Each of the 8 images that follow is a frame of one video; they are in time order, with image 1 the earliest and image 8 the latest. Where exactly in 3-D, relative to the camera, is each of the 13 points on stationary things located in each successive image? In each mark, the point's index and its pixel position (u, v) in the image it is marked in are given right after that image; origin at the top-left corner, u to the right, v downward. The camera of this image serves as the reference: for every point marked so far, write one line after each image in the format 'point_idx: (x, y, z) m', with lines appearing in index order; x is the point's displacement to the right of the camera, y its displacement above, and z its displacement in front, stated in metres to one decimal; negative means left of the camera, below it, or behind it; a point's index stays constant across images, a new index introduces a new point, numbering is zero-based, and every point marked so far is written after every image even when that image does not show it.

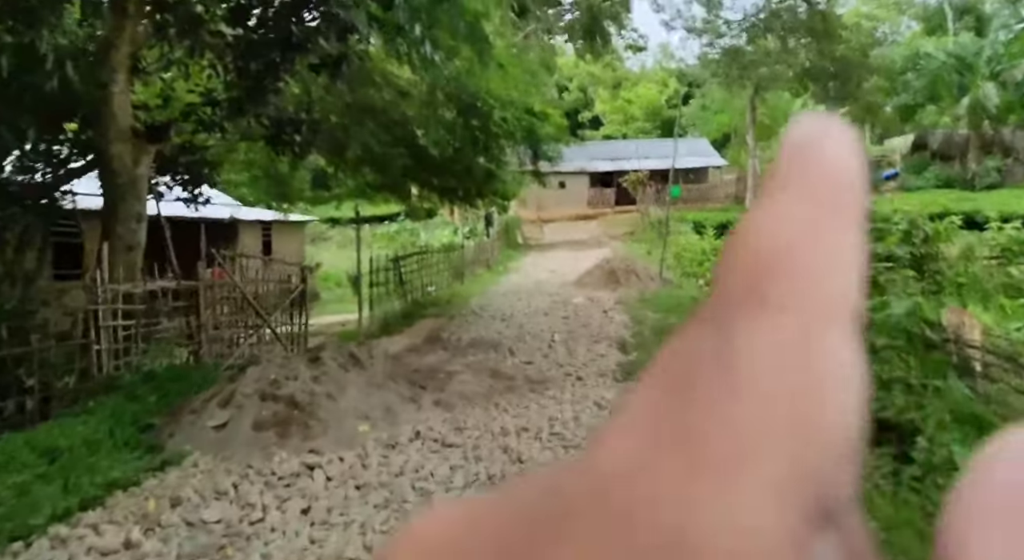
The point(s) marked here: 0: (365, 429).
0: (-1.1, -1.1, +4.5) m
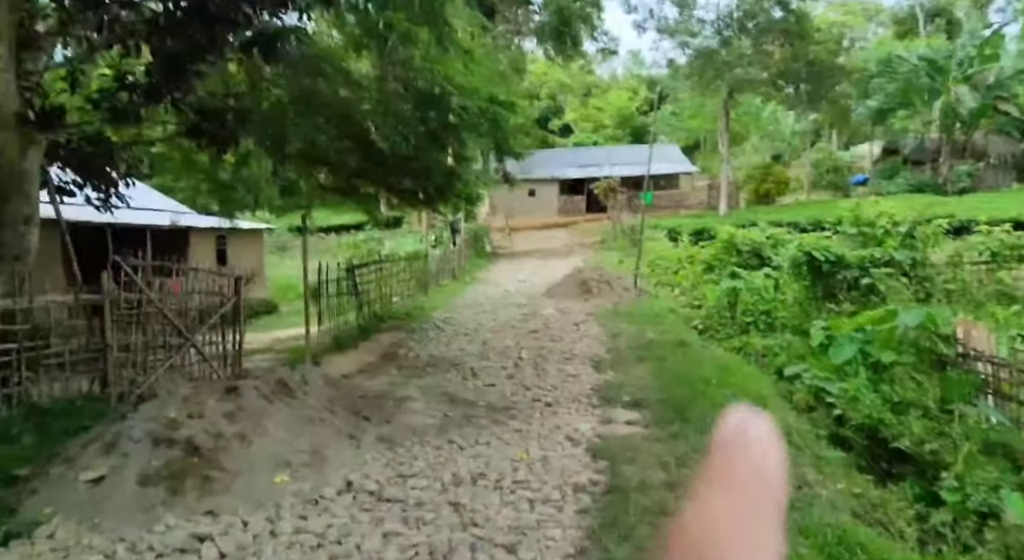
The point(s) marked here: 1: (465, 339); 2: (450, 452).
0: (-1.3, -1.1, +3.6) m
1: (-0.7, -0.8, +9.4) m
2: (-0.4, -1.1, +4.2) m
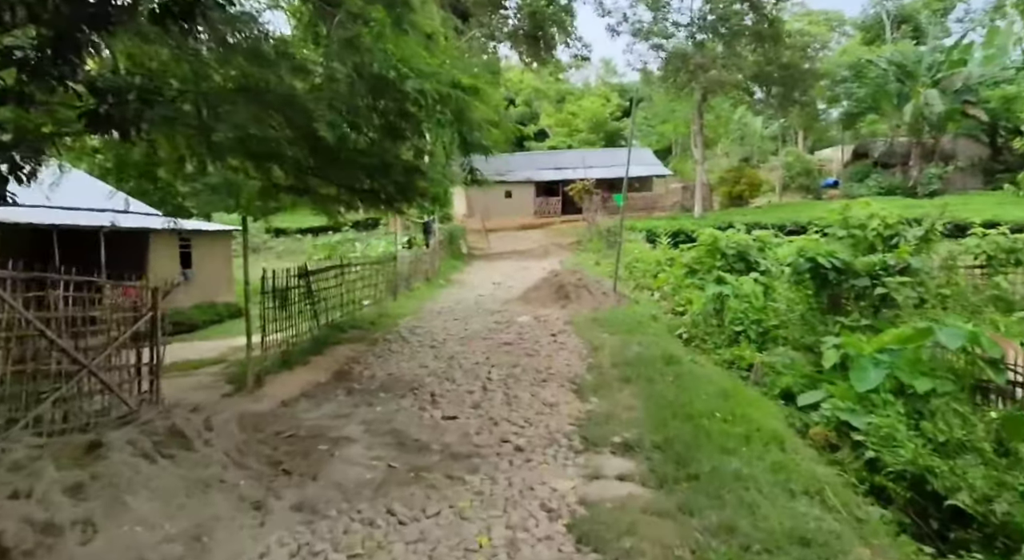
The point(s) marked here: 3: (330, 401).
0: (-1.5, -1.2, +2.5) m
1: (-1.1, -0.9, +8.4) m
2: (-0.6, -1.2, +3.1) m
3: (-1.7, -1.1, +5.9) m
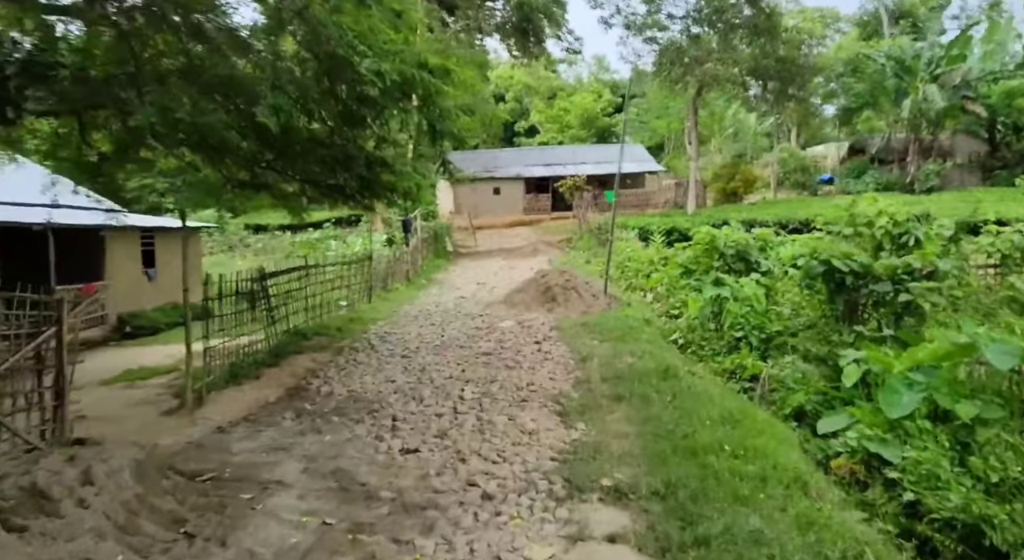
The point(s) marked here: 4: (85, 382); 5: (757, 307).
0: (-1.7, -1.3, +1.7) m
1: (-1.3, -0.9, +7.5) m
2: (-0.8, -1.3, +2.3) m
3: (-1.9, -1.2, +5.1) m
4: (-5.9, -1.4, +8.8) m
5: (+3.4, -0.4, +8.7) m
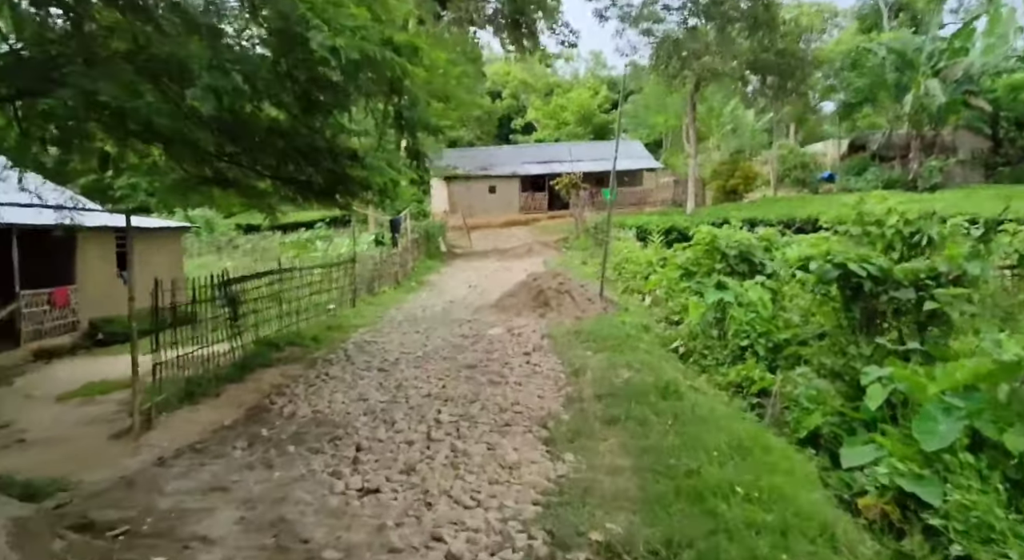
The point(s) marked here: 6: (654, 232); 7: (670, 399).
0: (-1.8, -1.4, +1.1) m
1: (-1.5, -1.0, +6.9) m
2: (-0.9, -1.4, +1.7) m
3: (-2.1, -1.3, +4.5) m
4: (-6.1, -1.5, +8.2) m
5: (+3.2, -0.4, +8.1) m
6: (+3.9, +1.3, +17.4) m
7: (+1.4, -1.0, +5.6) m
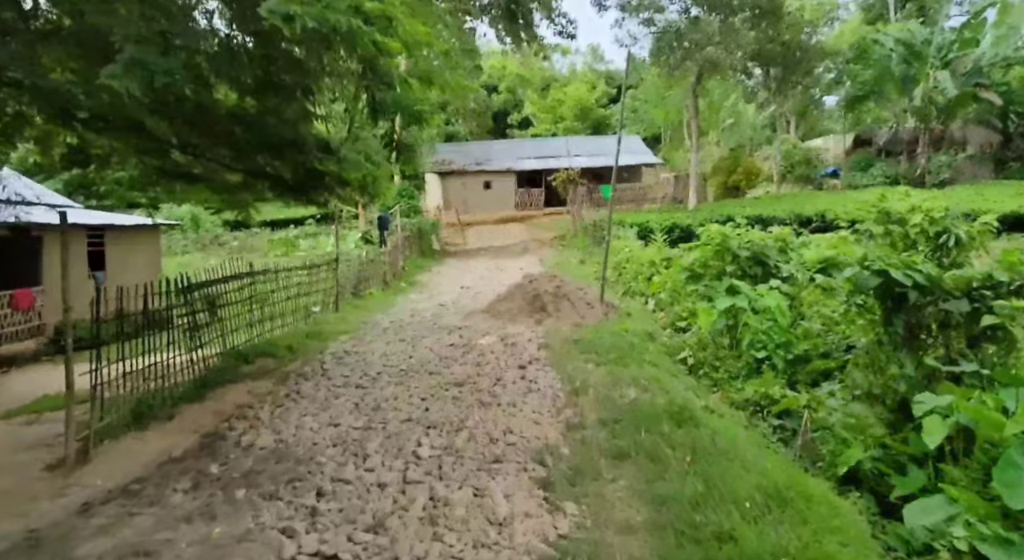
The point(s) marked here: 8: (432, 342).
0: (-1.8, -1.5, +0.4) m
1: (-1.6, -1.1, +6.2) m
2: (-1.0, -1.5, +1.0) m
3: (-2.1, -1.3, +3.7) m
4: (-6.2, -1.6, +7.5) m
5: (+3.2, -0.5, +7.4) m
6: (+3.8, +1.3, +16.7) m
7: (+1.3, -1.1, +4.9) m
8: (-1.1, -0.8, +8.3) m
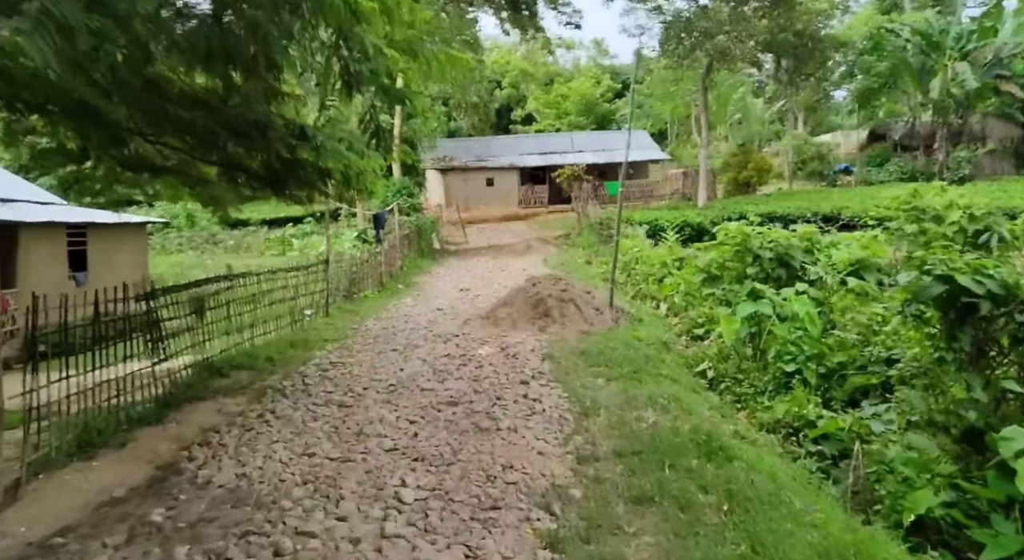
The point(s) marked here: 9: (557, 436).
0: (-1.9, -1.6, -0.3) m
1: (-1.5, -1.1, +5.5) m
2: (-1.0, -1.5, +0.3) m
3: (-2.1, -1.4, +3.0) m
4: (-6.1, -1.6, +6.8) m
5: (+3.2, -0.5, +6.6) m
6: (+3.9, +1.3, +15.9) m
7: (+1.4, -1.2, +4.2) m
8: (-1.0, -0.9, +7.6) m
9: (+0.4, -1.2, +4.8) m
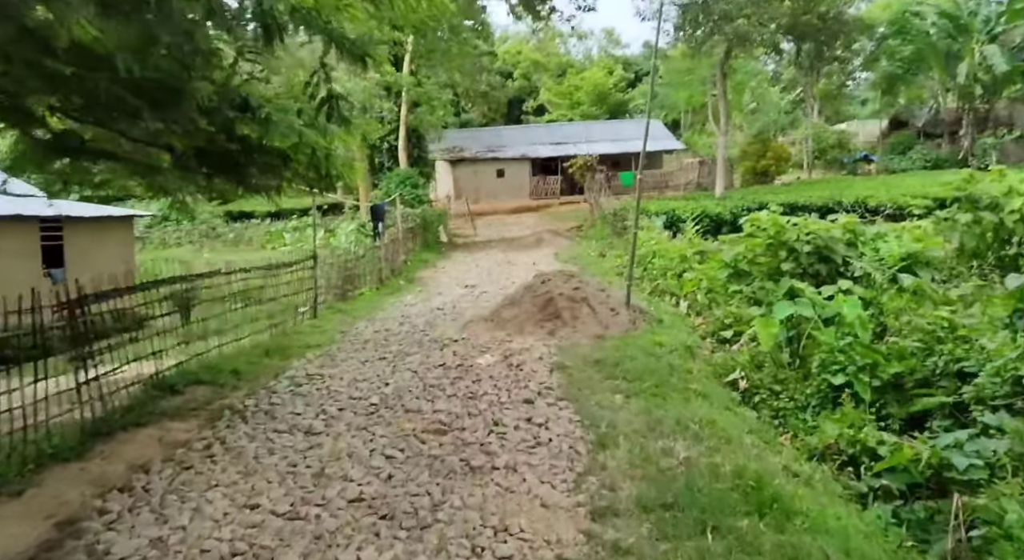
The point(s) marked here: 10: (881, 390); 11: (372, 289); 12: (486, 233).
0: (-2.0, -1.7, -1.2) m
1: (-1.5, -1.2, +4.6) m
2: (-1.1, -1.6, -0.6) m
3: (-2.2, -1.5, +2.1) m
4: (-6.1, -1.6, +6.0) m
5: (+3.2, -0.5, +5.6) m
6: (+4.1, +1.4, +14.9) m
7: (+1.3, -1.2, +3.2) m
8: (-1.0, -0.9, +6.7) m
9: (+0.3, -1.2, +3.8) m
10: (+3.2, -1.0, +5.4) m
11: (-2.7, -0.2, +11.8) m
12: (-0.8, +1.3, +18.7) m
